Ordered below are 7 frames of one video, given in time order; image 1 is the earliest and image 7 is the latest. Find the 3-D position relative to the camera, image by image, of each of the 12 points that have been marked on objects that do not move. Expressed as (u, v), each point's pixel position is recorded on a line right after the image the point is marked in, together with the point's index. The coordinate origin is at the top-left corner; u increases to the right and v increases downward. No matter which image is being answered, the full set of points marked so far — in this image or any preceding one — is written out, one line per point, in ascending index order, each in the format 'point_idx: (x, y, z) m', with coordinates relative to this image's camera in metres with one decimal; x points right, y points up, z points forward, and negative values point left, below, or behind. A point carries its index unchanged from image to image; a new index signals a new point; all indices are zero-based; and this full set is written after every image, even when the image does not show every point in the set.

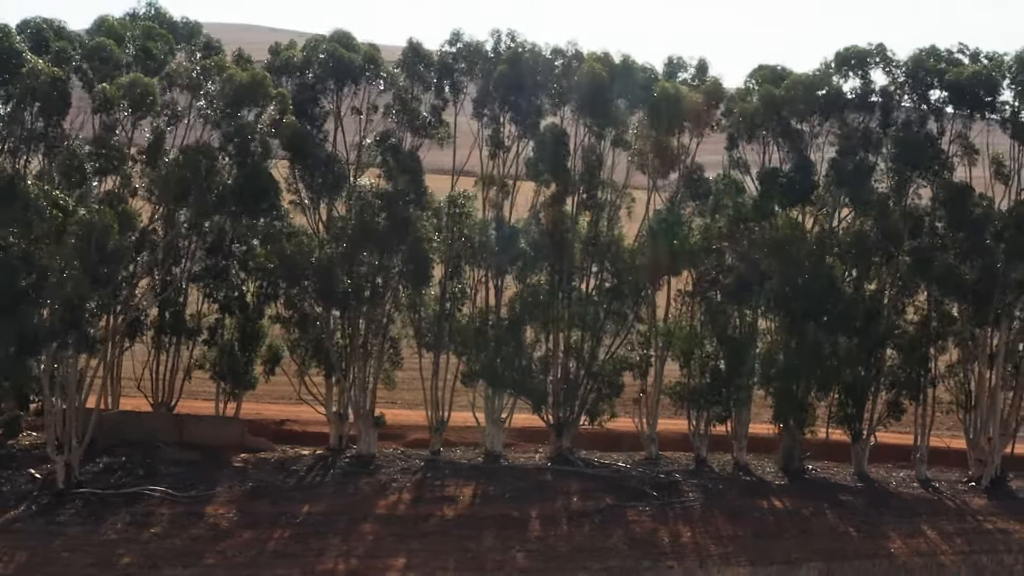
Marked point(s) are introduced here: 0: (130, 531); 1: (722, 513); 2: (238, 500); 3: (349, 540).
0: (-5.8, -3.7, +18.1) m
1: (+3.7, -3.9, +20.2) m
2: (-4.5, -3.6, +19.9) m
3: (-2.4, -3.9, +17.9) m
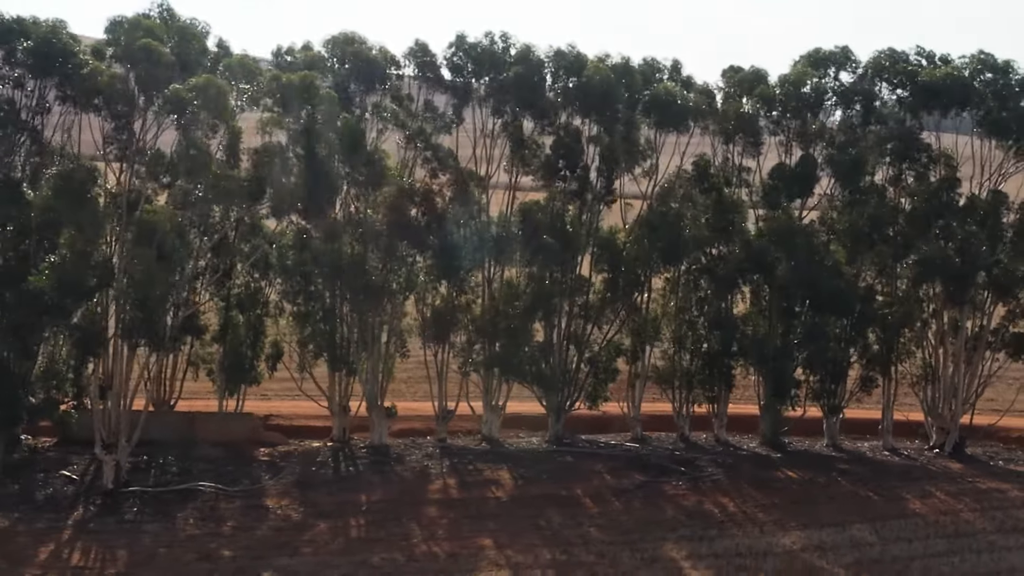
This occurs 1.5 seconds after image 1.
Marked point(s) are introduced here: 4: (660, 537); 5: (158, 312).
0: (-4.7, -3.7, +18.3) m
1: (+4.4, -3.6, +21.7) m
2: (-3.7, -3.5, +20.3) m
3: (-1.3, -3.7, +18.6) m
4: (+2.3, -3.8, +18.1) m
5: (-5.6, -0.4, +18.7) m
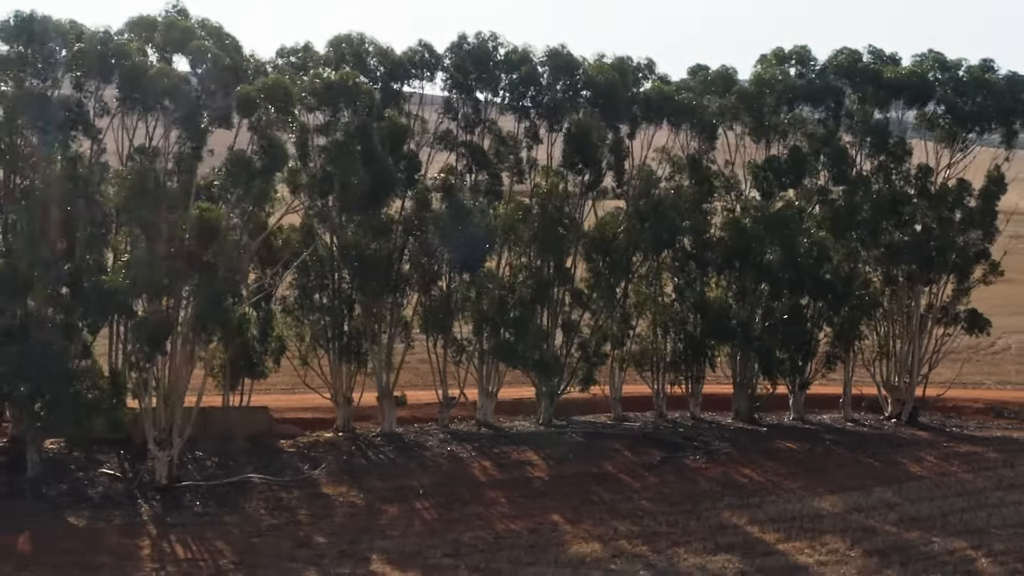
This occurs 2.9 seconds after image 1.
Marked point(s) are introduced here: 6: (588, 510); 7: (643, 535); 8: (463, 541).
0: (-3.6, -3.6, +18.9) m
1: (+4.9, -3.4, +23.4) m
2: (-3.0, -3.4, +21.0) m
3: (-0.3, -3.6, +19.6) m
4: (+3.3, -3.6, +19.6) m
5: (-4.7, -0.3, +19.1) m
6: (+1.3, -3.6, +19.3) m
7: (+2.0, -3.7, +17.8) m
8: (-0.7, -3.7, +17.4) m
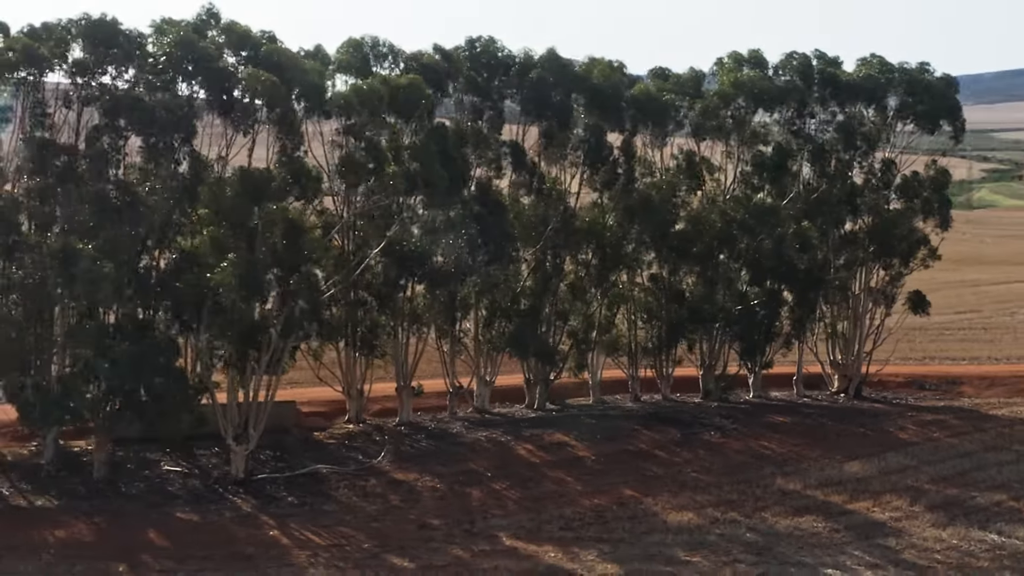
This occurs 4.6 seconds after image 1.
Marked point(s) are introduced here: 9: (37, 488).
0: (-2.3, -3.6, +19.7) m
1: (+5.4, -3.1, +25.5) m
2: (-1.9, -3.3, +21.9) m
3: (+0.9, -3.5, +21.0) m
4: (+4.5, -3.4, +21.5) m
5: (-3.4, -0.3, +19.8) m
6: (+2.5, -3.5, +21.0) m
7: (+3.5, -3.6, +19.5) m
8: (+0.9, -3.6, +18.8) m
9: (-8.0, -3.4, +19.9) m
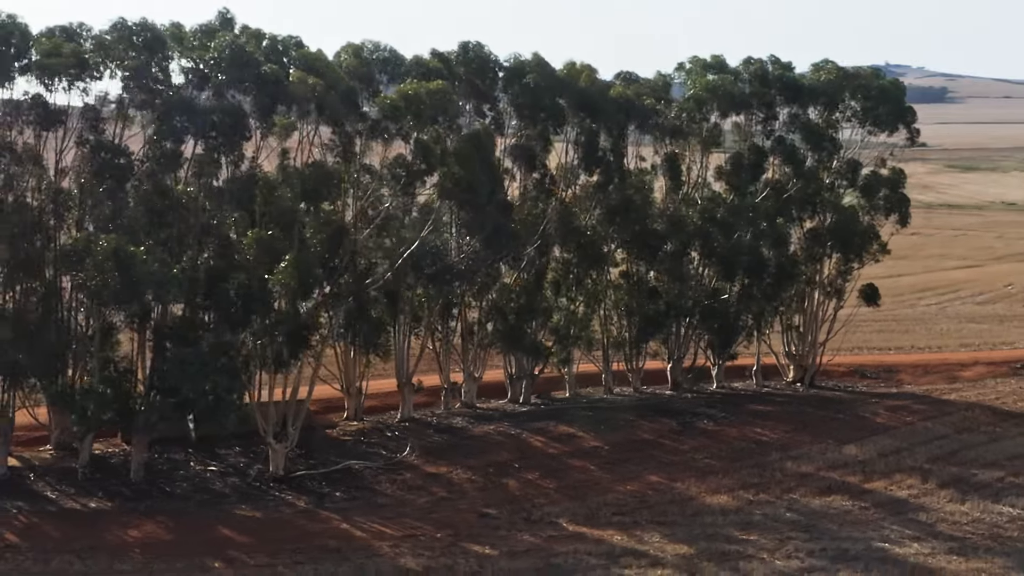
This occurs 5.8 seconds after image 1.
0: (-1.6, -3.6, +20.4) m
1: (+5.5, -3.0, +27.0) m
2: (-1.5, -3.3, +22.6) m
3: (+1.4, -3.4, +22.0) m
4: (+5.0, -3.3, +22.9) m
5: (-2.7, -0.3, +20.3) m
6: (+3.1, -3.4, +22.1) m
7: (+4.2, -3.5, +20.8) m
8: (+1.7, -3.6, +19.8) m
9: (-7.3, -3.4, +19.9) m
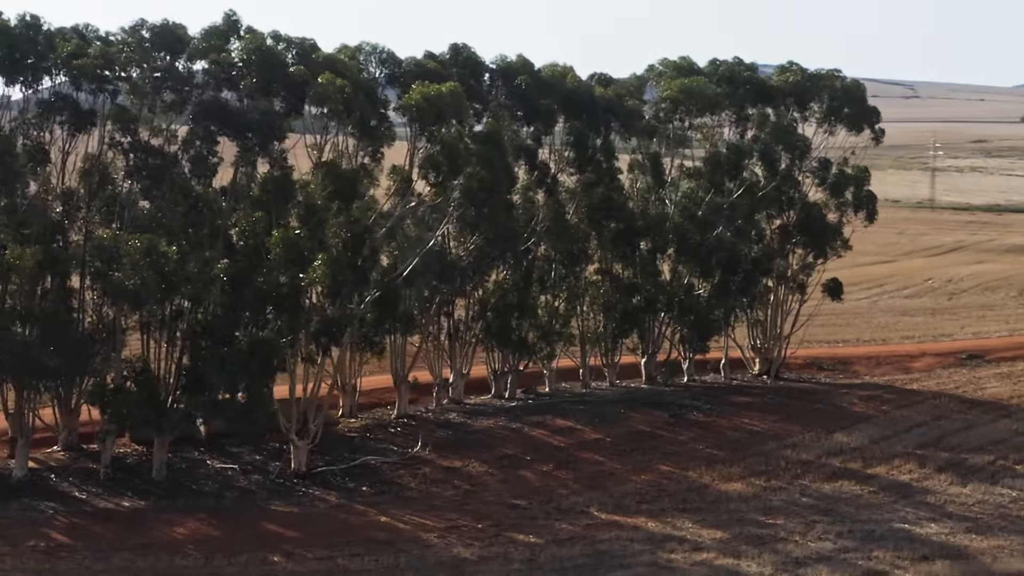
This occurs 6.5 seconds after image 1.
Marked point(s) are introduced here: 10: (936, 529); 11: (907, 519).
0: (-1.2, -3.5, +20.9) m
1: (+5.3, -2.9, +27.9) m
2: (-1.3, -3.3, +23.1) m
3: (+1.7, -3.4, +22.7) m
4: (+5.1, -3.3, +23.8) m
5: (-2.3, -0.3, +20.7) m
6: (+3.3, -3.4, +23.0) m
7: (+4.5, -3.4, +21.7) m
8: (+2.1, -3.5, +20.5) m
9: (-6.8, -3.4, +19.9) m
10: (+6.4, -3.6, +17.8) m
11: (+6.2, -3.6, +18.5) m
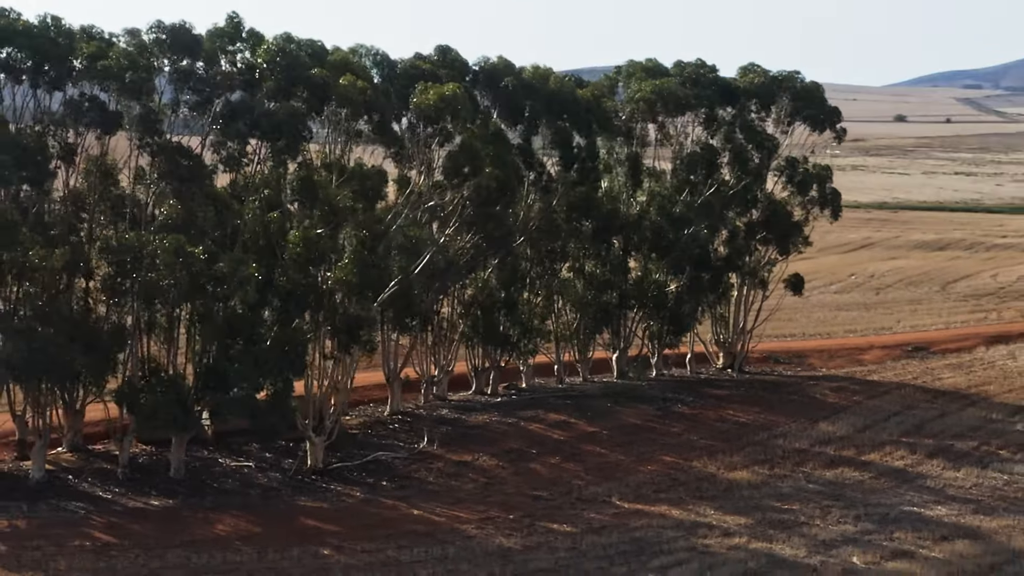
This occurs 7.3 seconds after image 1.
0: (-0.9, -3.5, +21.3) m
1: (+5.1, -2.8, +28.9) m
2: (-1.1, -3.2, +23.5) m
3: (+1.8, -3.3, +23.3) m
4: (+5.2, -3.2, +24.8) m
5: (-2.0, -0.2, +21.0) m
6: (+3.4, -3.3, +23.7) m
7: (+4.7, -3.3, +22.6) m
8: (+2.4, -3.5, +21.2) m
9: (-6.5, -3.4, +20.0) m
10: (+6.9, -3.6, +18.8) m
11: (+6.6, -3.5, +19.5) m
